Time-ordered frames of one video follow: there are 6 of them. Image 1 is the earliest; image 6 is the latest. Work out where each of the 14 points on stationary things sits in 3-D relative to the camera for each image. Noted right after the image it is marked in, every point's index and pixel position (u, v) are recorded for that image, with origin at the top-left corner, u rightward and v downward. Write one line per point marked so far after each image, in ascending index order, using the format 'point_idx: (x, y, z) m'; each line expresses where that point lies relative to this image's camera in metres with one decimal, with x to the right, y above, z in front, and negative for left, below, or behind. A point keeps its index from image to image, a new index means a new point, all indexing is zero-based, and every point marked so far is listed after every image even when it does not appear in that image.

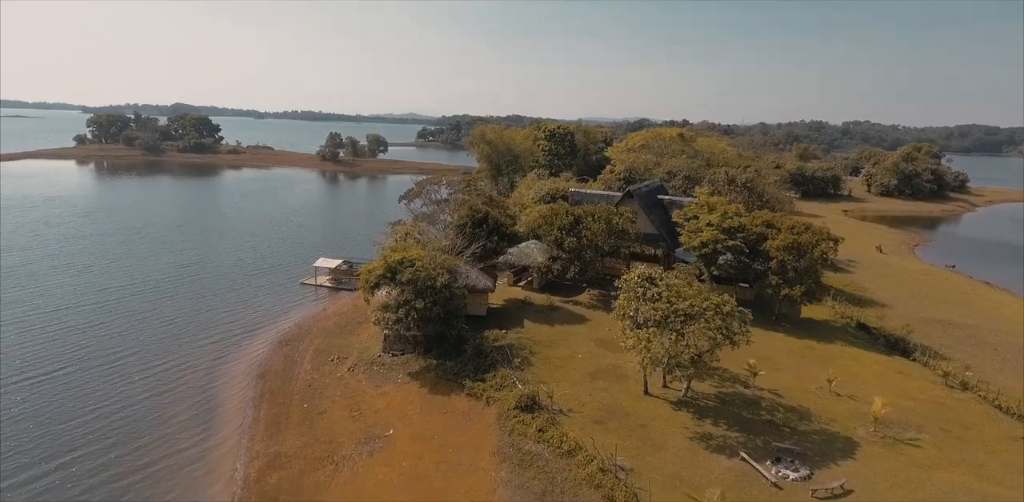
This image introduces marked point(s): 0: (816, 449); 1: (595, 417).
0: (+8.1, -5.3, +16.4) m
1: (+2.3, -4.7, +17.7) m
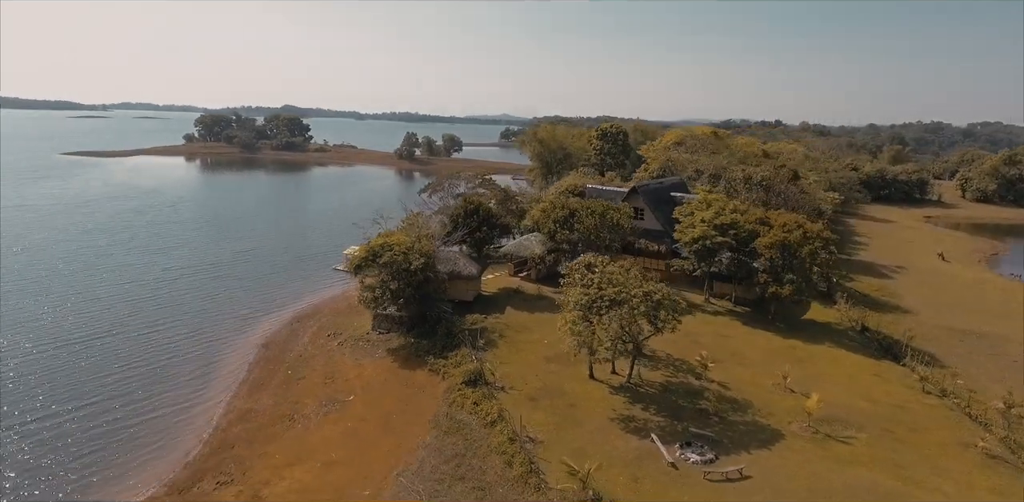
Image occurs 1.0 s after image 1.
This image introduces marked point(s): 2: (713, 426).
0: (+6.0, -5.1, +16.6) m
1: (+0.5, -4.3, +18.7) m
2: (+5.6, -4.9, +17.2) m
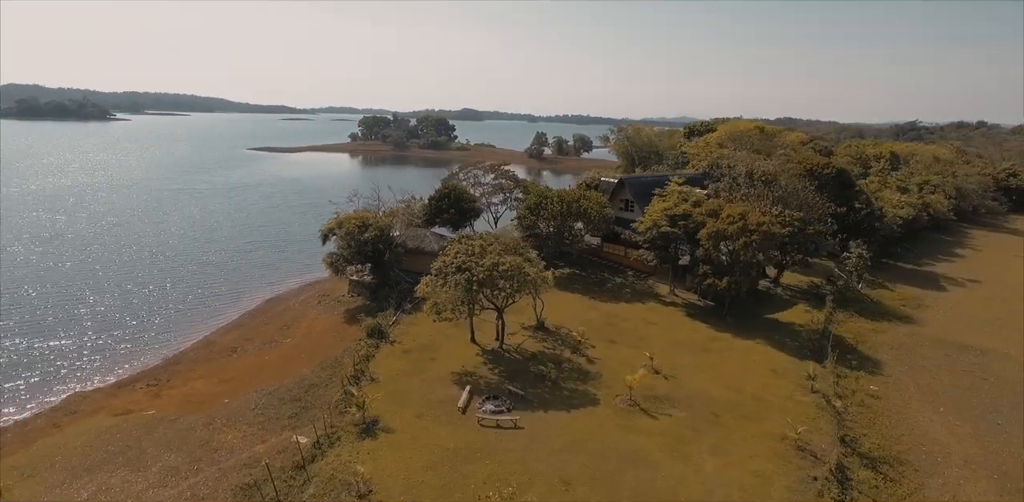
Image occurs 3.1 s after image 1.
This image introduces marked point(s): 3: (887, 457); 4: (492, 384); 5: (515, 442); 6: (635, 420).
0: (+1.0, -4.4, +18.1) m
1: (-3.7, -3.4, +21.5) m
2: (+0.8, -4.1, +18.7) m
3: (+9.8, -5.4, +16.2) m
4: (-0.6, -4.0, +18.8) m
5: (+0.1, -4.8, +15.7) m
6: (+3.5, -4.7, +17.3) m
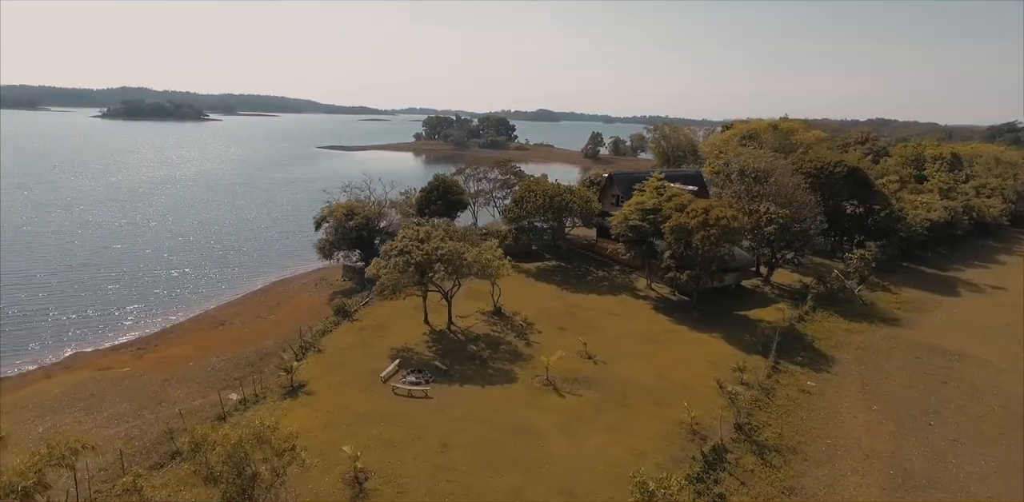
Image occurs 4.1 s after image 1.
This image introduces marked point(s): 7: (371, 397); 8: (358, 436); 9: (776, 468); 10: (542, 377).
0: (-1.3, -3.9, +19.2) m
1: (-5.6, -2.8, +23.2) m
2: (-1.5, -3.7, +19.9) m
3: (+7.1, -5.1, +16.3) m
4: (-2.9, -3.5, +20.1) m
5: (-2.6, -4.3, +17.0) m
6: (+1.0, -4.3, +18.2) m
7: (-4.0, -4.2, +17.7) m
8: (-3.8, -4.6, +15.3) m
9: (+6.5, -5.4, +15.3) m
10: (+0.9, -4.0, +19.3) m
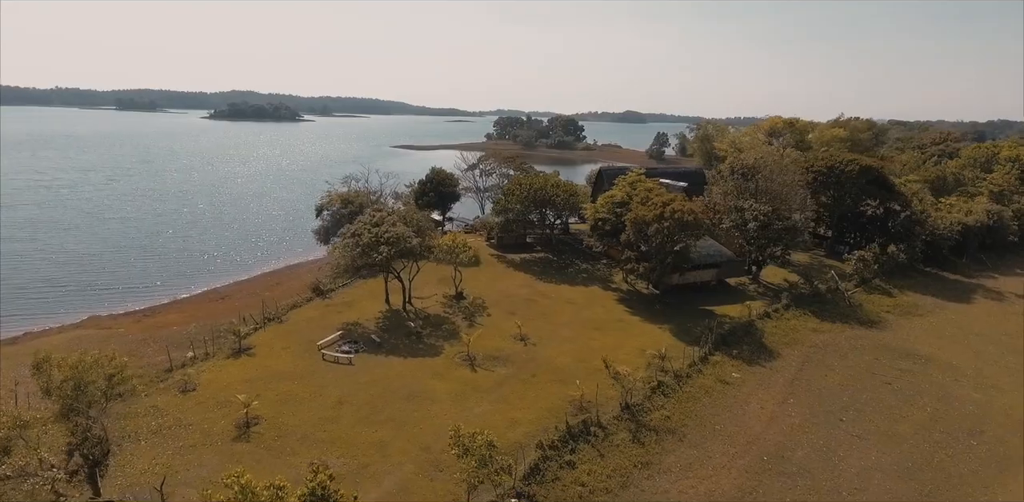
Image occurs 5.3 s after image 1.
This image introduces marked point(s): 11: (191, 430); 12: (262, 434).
0: (-3.8, -3.3, +20.9) m
1: (-7.5, -2.1, +25.4) m
2: (-3.9, -3.1, +21.6) m
3: (+4.1, -4.8, +16.9) m
4: (-5.2, -2.9, +22.0) m
5: (-5.4, -3.7, +18.9) m
6: (-1.7, -3.8, +19.6) m
7: (-6.7, -3.5, +19.7) m
8: (-6.8, -3.9, +17.3) m
9: (+3.4, -5.0, +15.9) m
10: (-1.5, -3.5, +20.6) m
11: (-7.9, -4.4, +15.2) m
12: (-6.1, -4.5, +15.1) m
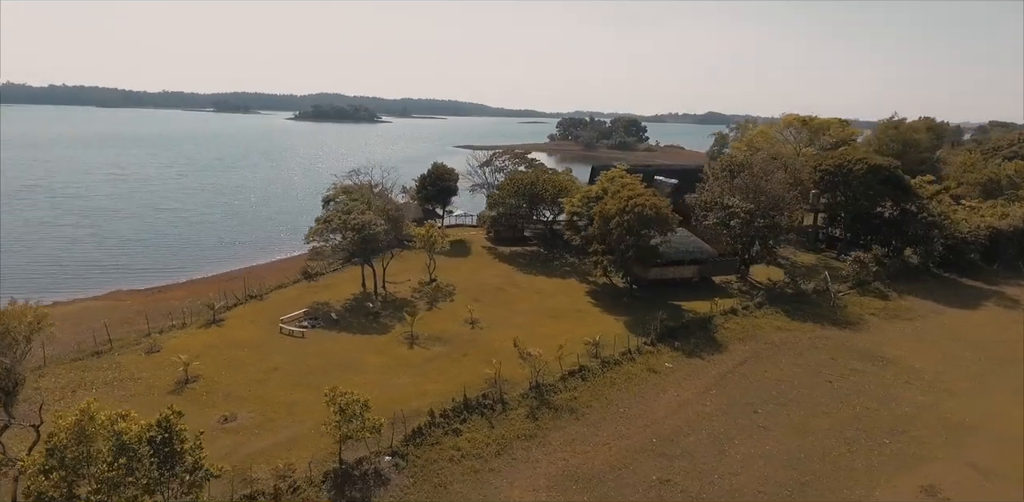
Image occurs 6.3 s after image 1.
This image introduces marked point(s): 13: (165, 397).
0: (-5.8, -2.8, +22.6) m
1: (-8.9, -1.5, +27.5) m
2: (-5.8, -2.5, +23.4) m
3: (+1.6, -4.4, +17.7) m
4: (-7.0, -2.3, +23.9) m
5: (-7.6, -3.1, +20.8) m
6: (-3.8, -3.3, +21.1) m
7: (-8.8, -2.9, +21.8) m
8: (-9.2, -3.3, +19.4) m
9: (+0.7, -4.6, +16.8) m
10: (-3.6, -3.0, +22.1) m
11: (-10.5, -3.7, +17.5) m
12: (-8.8, -3.9, +17.2) m
13: (-9.4, -4.0, +16.7) m
